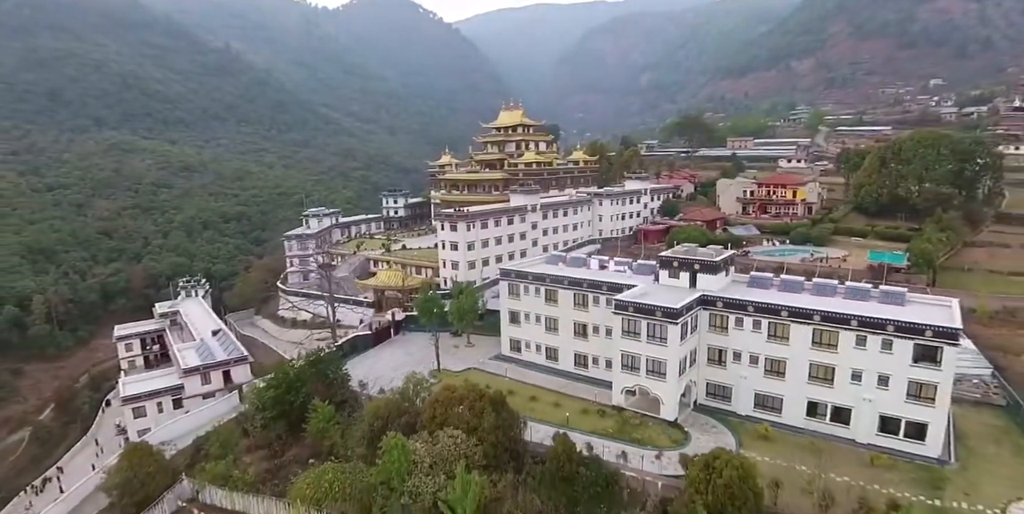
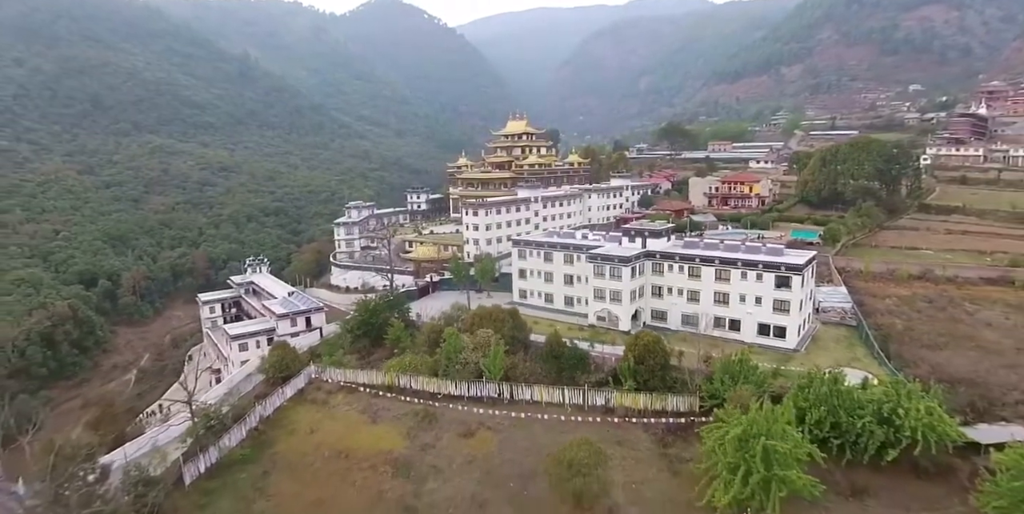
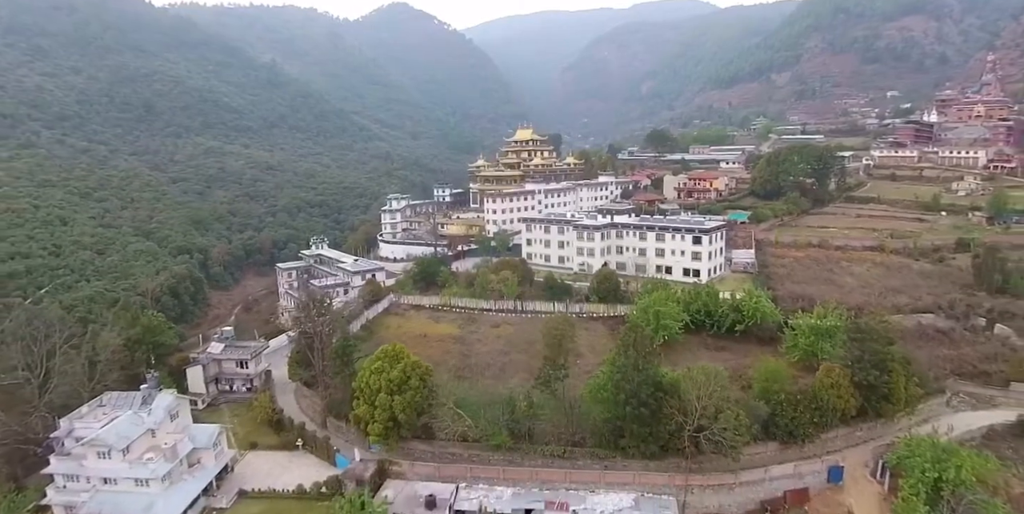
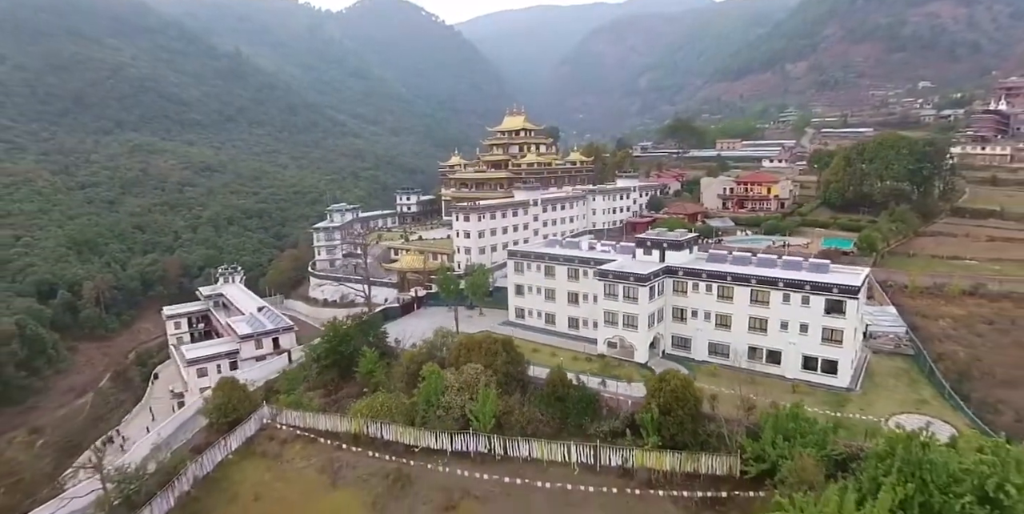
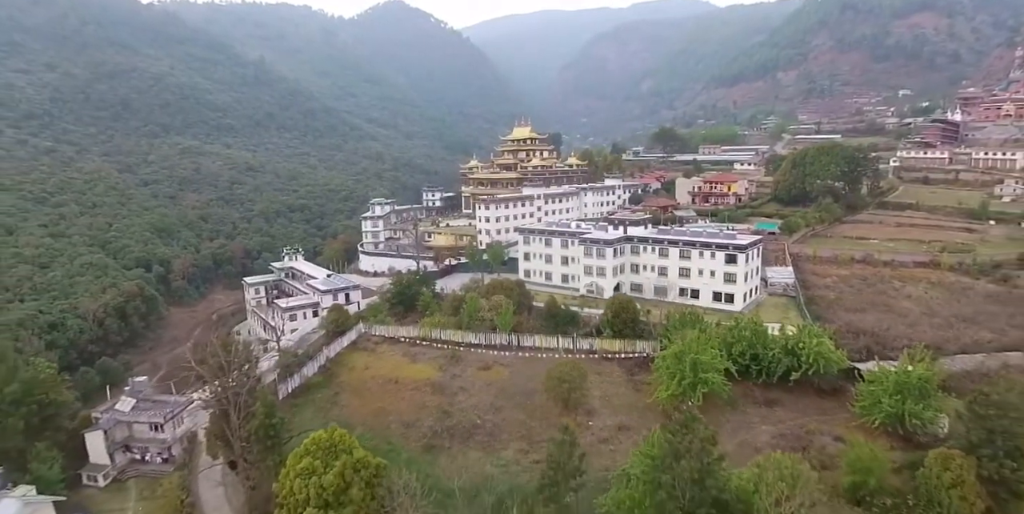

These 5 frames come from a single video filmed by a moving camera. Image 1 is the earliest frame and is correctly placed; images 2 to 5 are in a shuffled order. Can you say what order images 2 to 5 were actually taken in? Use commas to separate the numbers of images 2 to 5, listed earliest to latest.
4, 2, 5, 3
